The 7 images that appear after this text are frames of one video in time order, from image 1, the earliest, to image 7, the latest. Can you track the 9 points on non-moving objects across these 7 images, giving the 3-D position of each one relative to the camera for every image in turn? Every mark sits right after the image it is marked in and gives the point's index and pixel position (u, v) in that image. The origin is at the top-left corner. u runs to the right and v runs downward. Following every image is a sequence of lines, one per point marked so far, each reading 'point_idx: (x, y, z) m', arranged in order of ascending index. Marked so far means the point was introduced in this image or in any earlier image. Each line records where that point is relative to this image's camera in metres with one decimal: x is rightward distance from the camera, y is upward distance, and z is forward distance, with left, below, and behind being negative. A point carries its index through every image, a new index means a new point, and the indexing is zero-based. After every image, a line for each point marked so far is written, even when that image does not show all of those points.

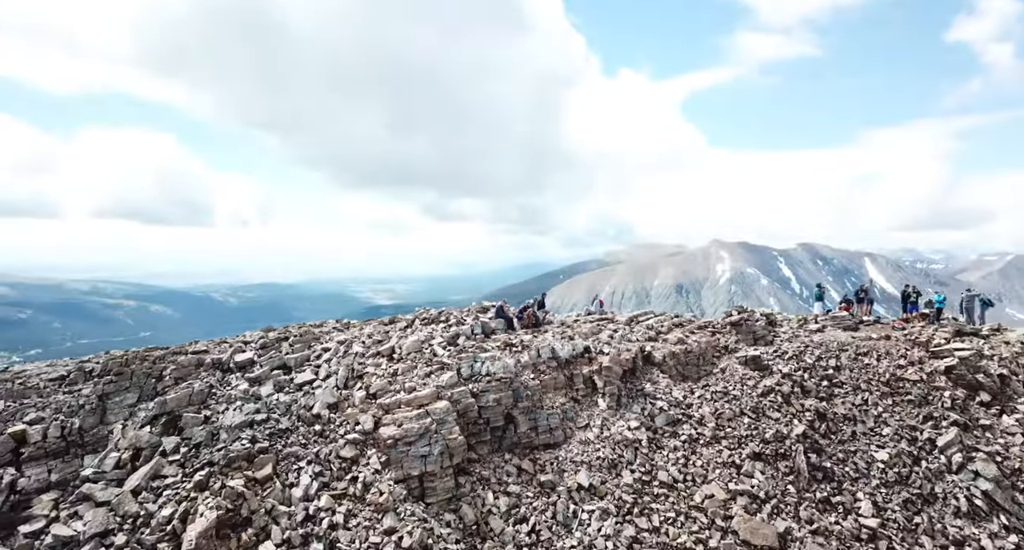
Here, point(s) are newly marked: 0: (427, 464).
0: (-1.7, -4.1, +11.7) m
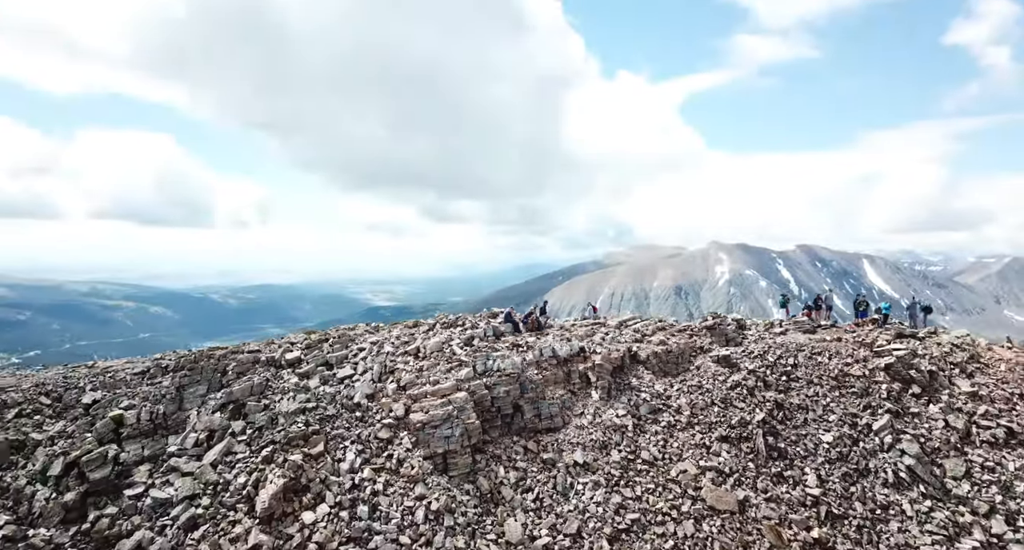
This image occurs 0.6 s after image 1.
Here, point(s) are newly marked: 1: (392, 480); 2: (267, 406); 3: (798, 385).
0: (-1.5, -4.4, +14.0) m
1: (-3.0, -5.0, +13.0) m
2: (-6.6, -3.6, +14.8) m
3: (+8.6, -3.5, +15.8) m
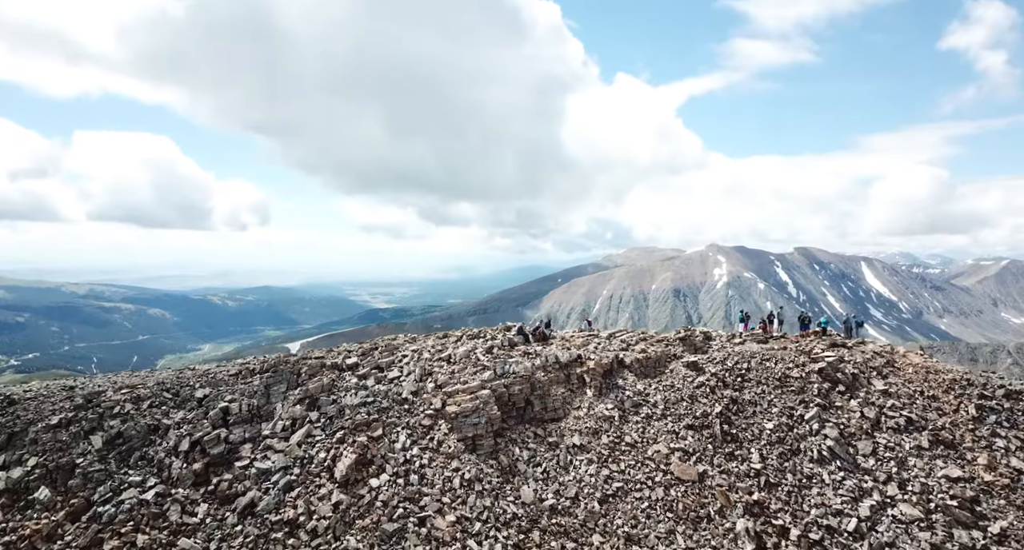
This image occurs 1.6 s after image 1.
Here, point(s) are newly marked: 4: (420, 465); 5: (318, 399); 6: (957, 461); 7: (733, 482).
0: (-1.1, -5.2, +17.8) m
1: (-2.6, -5.7, +16.8) m
2: (-6.2, -4.3, +18.6) m
3: (+9.0, -4.3, +19.7) m
4: (-2.7, -5.9, +16.3) m
5: (-6.6, -4.3, +18.5) m
6: (+14.0, -5.9, +16.7) m
7: (+6.8, -6.7, +16.2) m
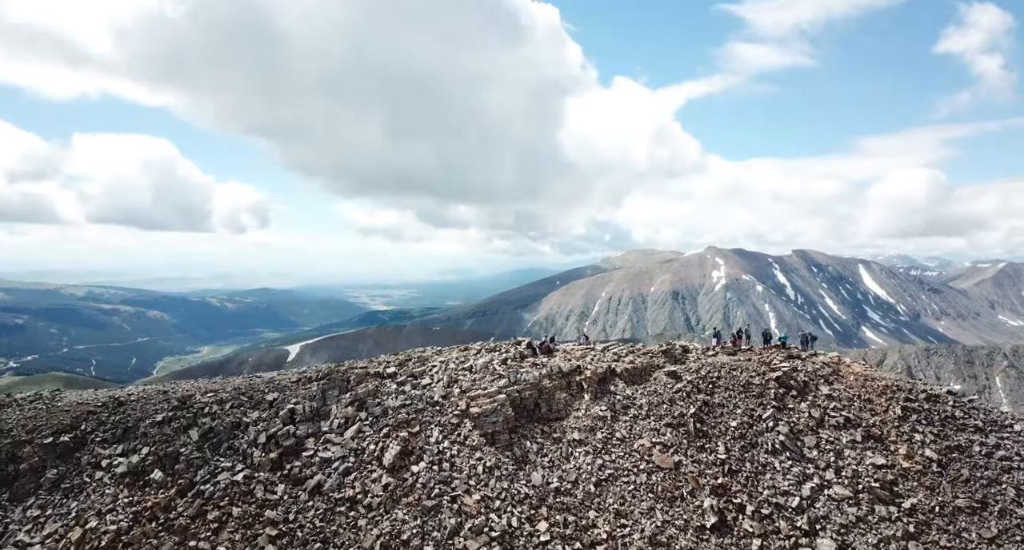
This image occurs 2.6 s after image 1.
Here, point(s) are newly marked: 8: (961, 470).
0: (-0.6, -6.2, +21.6) m
1: (-2.1, -6.8, +20.7) m
2: (-5.7, -5.4, +22.4) m
3: (+9.4, -5.3, +23.5) m
4: (-2.3, -6.9, +20.1) m
5: (-6.2, -5.4, +22.3) m
6: (+14.5, -6.9, +20.5) m
7: (+7.3, -7.7, +20.0) m
8: (+16.8, -7.3, +19.8) m
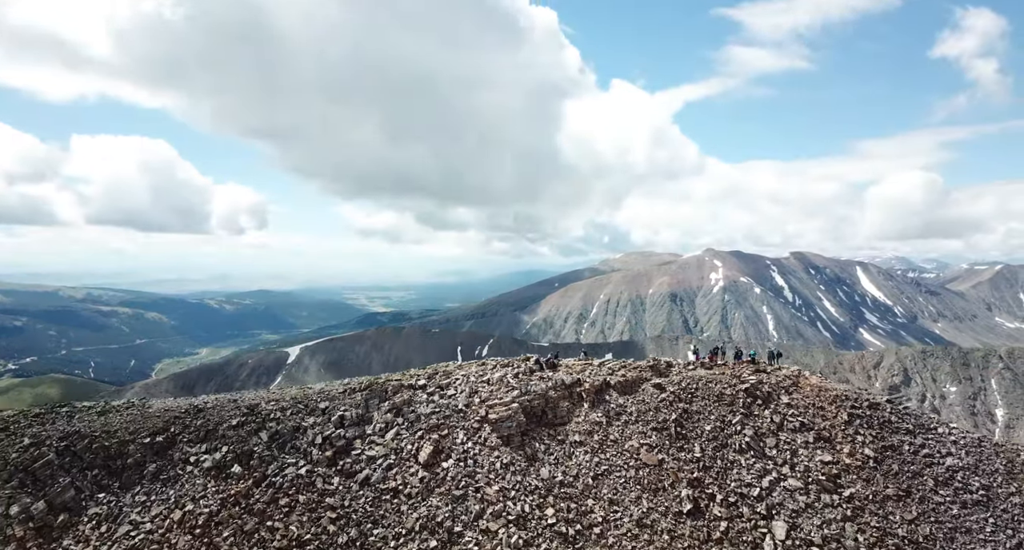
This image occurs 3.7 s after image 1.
0: (-0.1, -7.6, +25.7) m
1: (-1.6, -8.1, +24.8) m
2: (-5.2, -6.7, +26.6) m
3: (+10.0, -6.7, +27.7) m
4: (-1.7, -8.2, +24.3) m
5: (-5.6, -6.7, +26.4) m
6: (+15.0, -8.3, +24.7) m
7: (+7.8, -9.1, +24.2) m
8: (+17.4, -8.6, +24.0) m
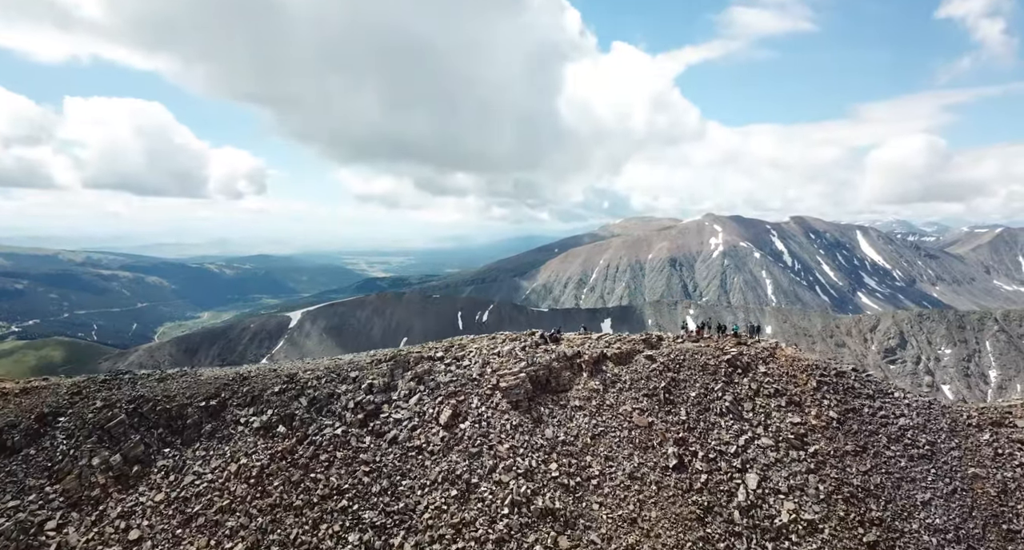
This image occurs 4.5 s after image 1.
0: (+0.3, -6.7, +29.1) m
1: (-1.2, -7.3, +28.2) m
2: (-4.7, -5.8, +29.8) m
3: (+10.4, -5.7, +31.0) m
4: (-1.3, -7.5, +27.6) m
5: (-5.2, -5.8, +29.7) m
6: (+15.4, -7.4, +28.1) m
7: (+8.3, -8.3, +27.6) m
8: (+17.8, -7.8, +27.4) m
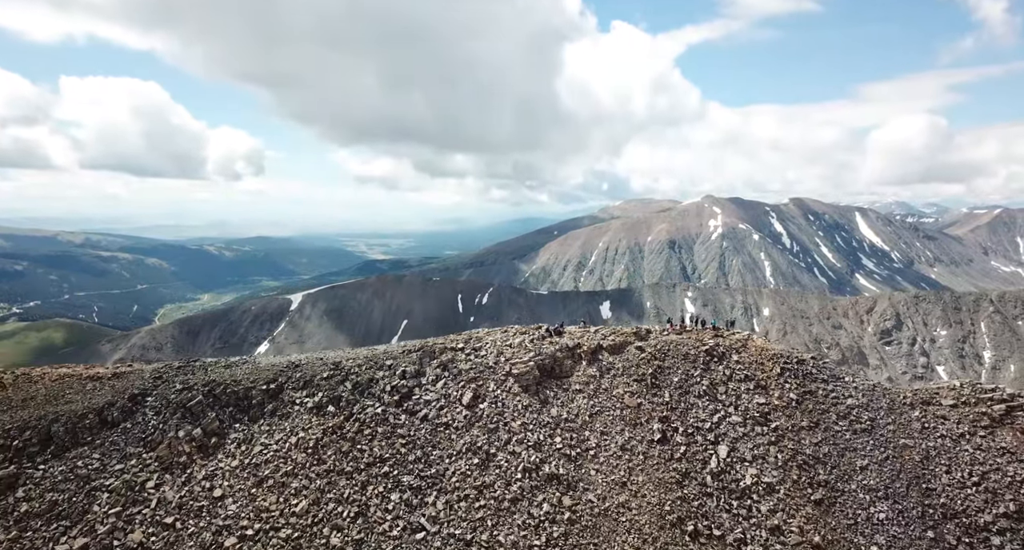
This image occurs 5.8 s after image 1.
0: (+1.0, -6.9, +34.2) m
1: (-0.5, -7.5, +33.3) m
2: (-4.1, -6.0, +34.9) m
3: (+11.0, -5.8, +36.1) m
4: (-0.6, -7.7, +32.8) m
5: (-4.5, -6.0, +34.7) m
6: (+16.1, -7.6, +33.3) m
7: (+8.9, -8.5, +32.8) m
8: (+18.5, -8.1, +32.6) m
